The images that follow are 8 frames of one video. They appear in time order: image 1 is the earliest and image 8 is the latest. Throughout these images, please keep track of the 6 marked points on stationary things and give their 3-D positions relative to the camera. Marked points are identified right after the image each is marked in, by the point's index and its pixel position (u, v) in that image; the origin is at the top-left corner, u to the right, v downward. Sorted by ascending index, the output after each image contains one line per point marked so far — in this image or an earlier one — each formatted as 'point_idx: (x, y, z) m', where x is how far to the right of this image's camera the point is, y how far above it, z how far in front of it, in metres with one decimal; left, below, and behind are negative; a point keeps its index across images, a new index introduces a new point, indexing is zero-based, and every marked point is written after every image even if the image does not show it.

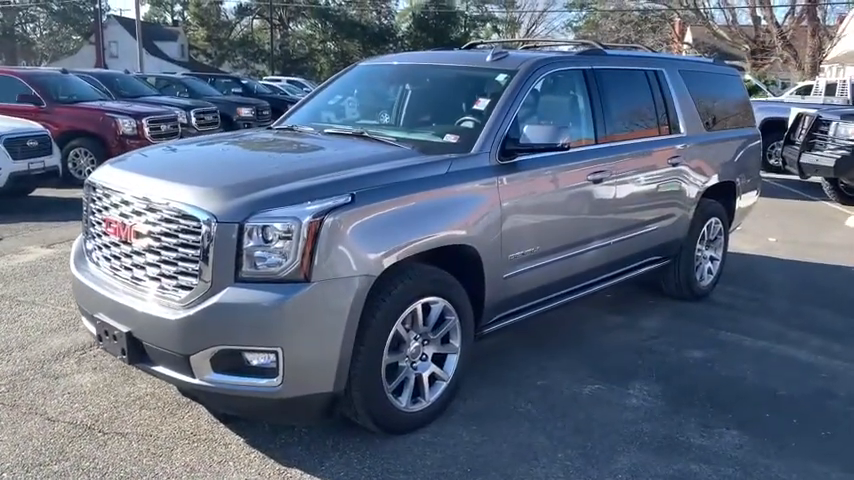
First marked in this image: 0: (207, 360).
0: (-1.1, -0.6, +3.7) m
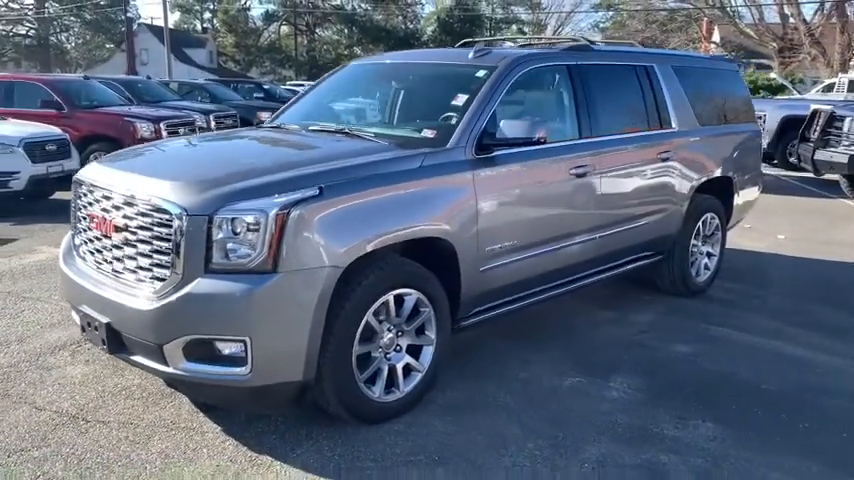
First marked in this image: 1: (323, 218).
0: (-1.3, -0.6, +3.8) m
1: (-0.5, +0.1, +3.8) m
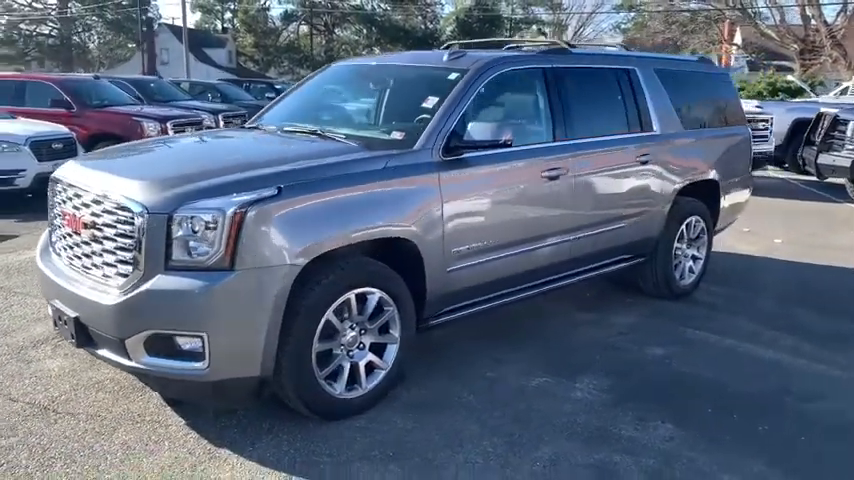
0: (-1.5, -0.5, +3.9) m
1: (-0.8, +0.1, +3.9) m
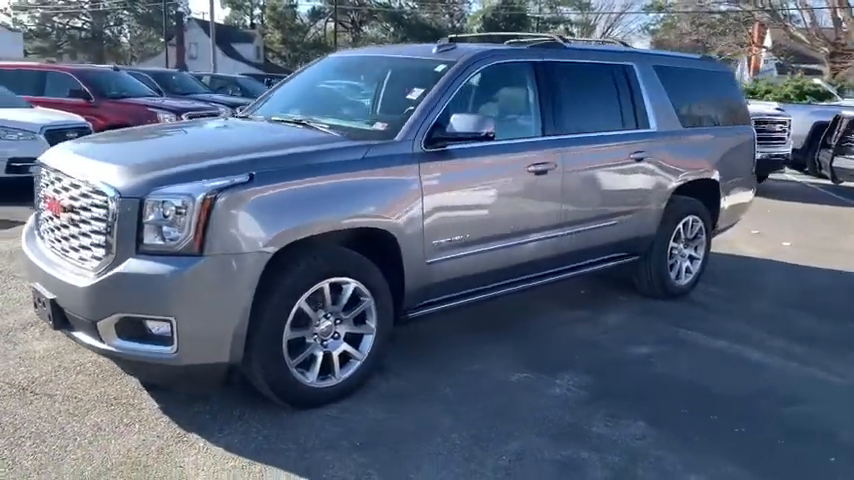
0: (-1.7, -0.5, +3.9) m
1: (-0.9, +0.2, +3.9) m
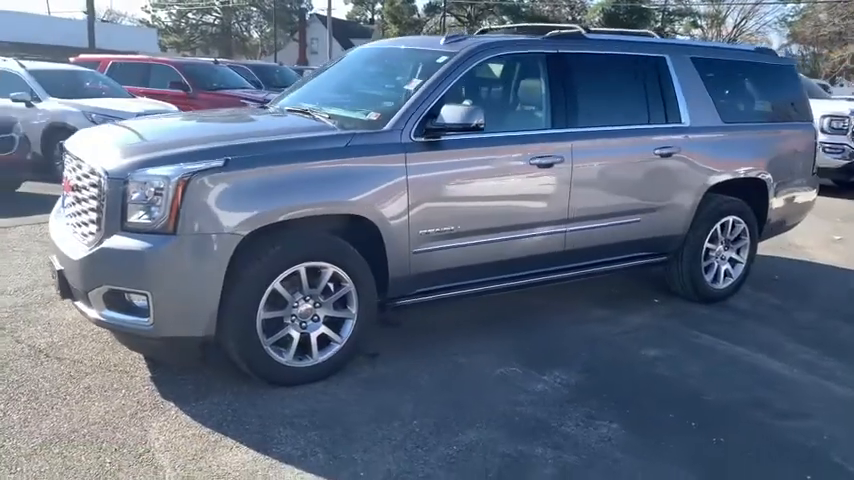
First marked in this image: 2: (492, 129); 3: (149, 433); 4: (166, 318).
0: (-1.9, -0.3, +4.3) m
1: (-1.1, +0.3, +4.1) m
2: (+0.5, +0.8, +5.2) m
3: (-1.5, -1.0, +3.9) m
4: (-1.4, -0.4, +4.1) m
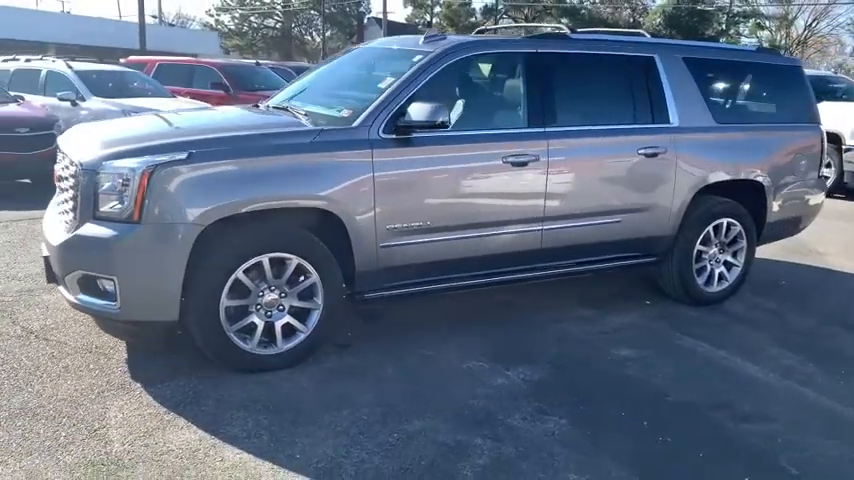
0: (-2.1, -0.3, +4.5) m
1: (-1.4, +0.4, +4.3) m
2: (+0.3, +0.8, +5.3) m
3: (-1.8, -1.0, +4.2) m
4: (-1.7, -0.4, +4.4) m
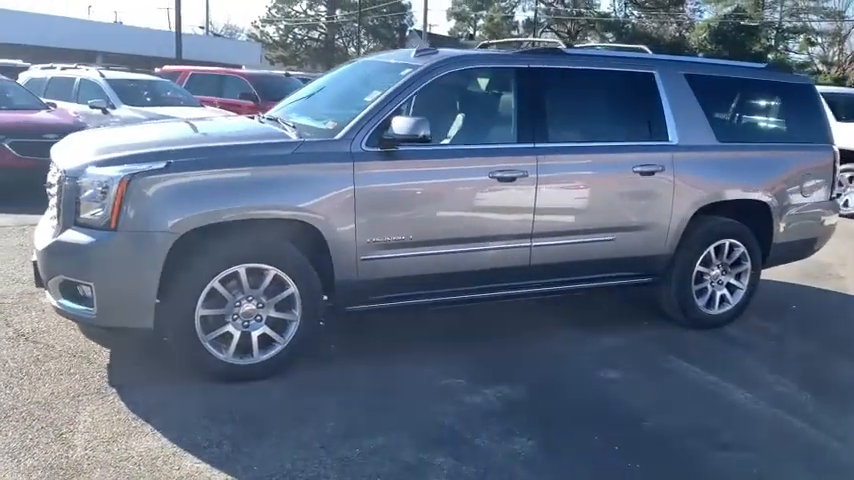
0: (-2.3, -0.3, +4.6) m
1: (-1.5, +0.3, +4.4) m
2: (+0.2, +0.7, +5.2) m
3: (-2.0, -1.0, +4.2) m
4: (-1.9, -0.4, +4.4) m
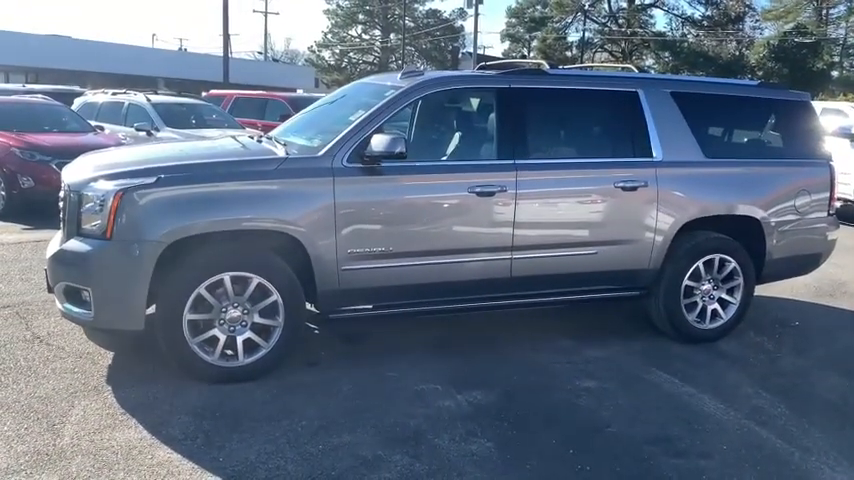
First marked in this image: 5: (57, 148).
0: (-2.5, -0.3, +5.0) m
1: (-1.7, +0.2, +4.8) m
2: (+0.1, +0.6, +5.5) m
3: (-2.2, -1.0, +4.6) m
4: (-2.1, -0.5, +4.8) m
5: (-5.5, +1.4, +11.0) m
